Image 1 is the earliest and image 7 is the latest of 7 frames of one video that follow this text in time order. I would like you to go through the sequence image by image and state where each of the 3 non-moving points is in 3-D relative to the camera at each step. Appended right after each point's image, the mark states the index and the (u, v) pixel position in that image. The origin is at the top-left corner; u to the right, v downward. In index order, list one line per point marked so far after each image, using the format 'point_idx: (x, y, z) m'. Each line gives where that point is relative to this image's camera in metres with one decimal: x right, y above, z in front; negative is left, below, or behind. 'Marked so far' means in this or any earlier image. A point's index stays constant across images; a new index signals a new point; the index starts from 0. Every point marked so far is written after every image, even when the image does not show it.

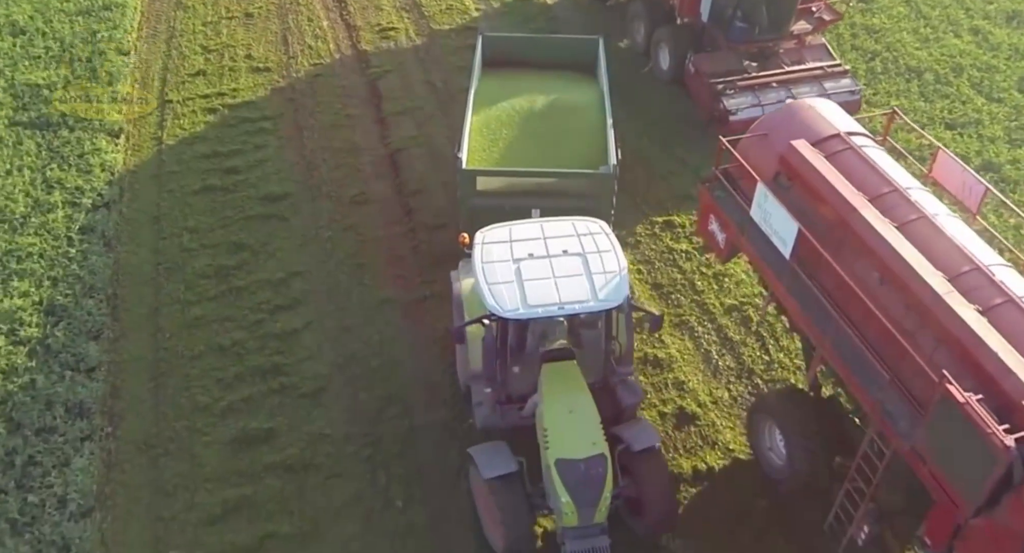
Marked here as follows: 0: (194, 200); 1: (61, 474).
0: (-3.3, +0.8, +8.6) m
1: (-3.5, -1.5, +6.3) m
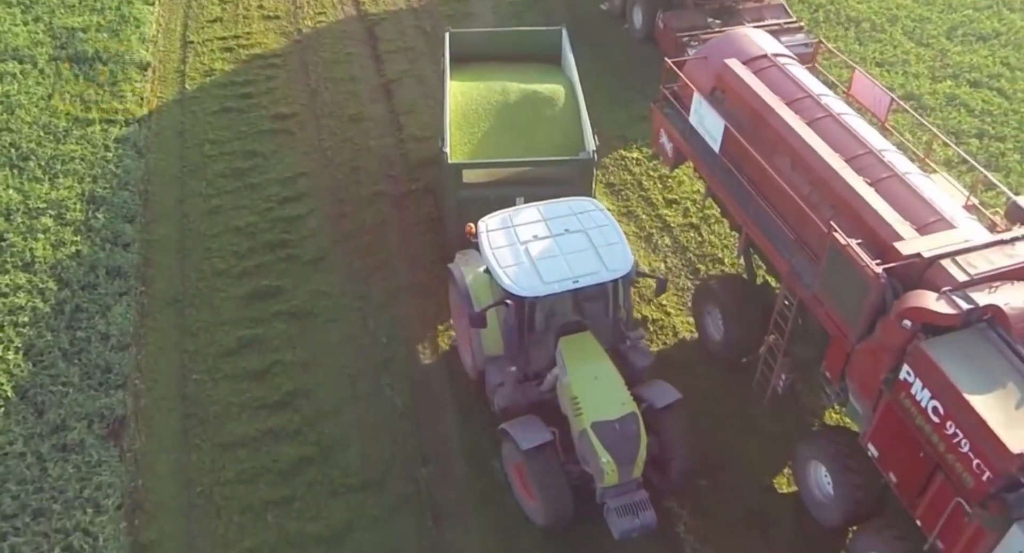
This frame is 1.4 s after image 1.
0: (-3.6, +1.9, +9.9) m
1: (-3.8, -0.4, +7.6) m
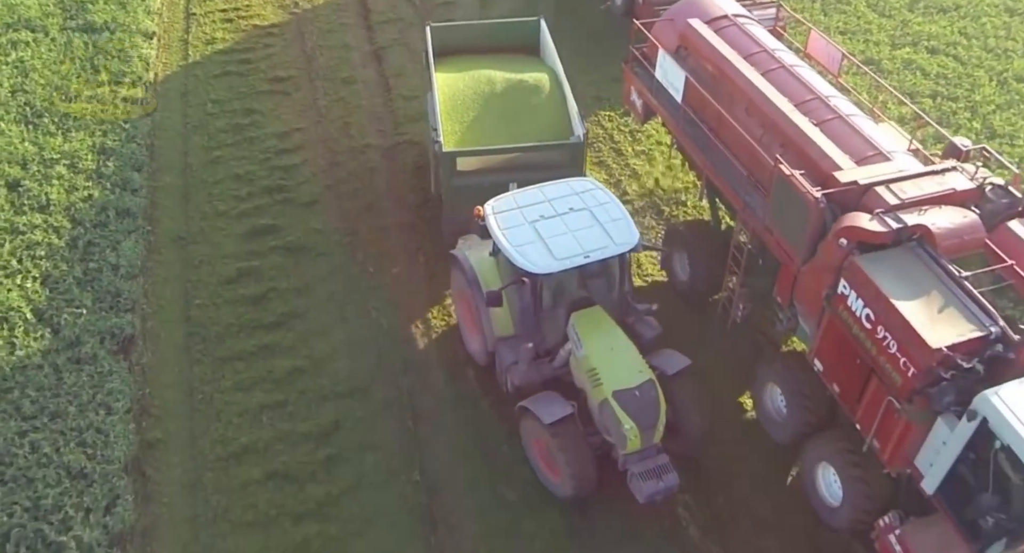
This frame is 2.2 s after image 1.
0: (-3.8, +2.5, +10.5) m
1: (-4.0, +0.2, +8.2) m
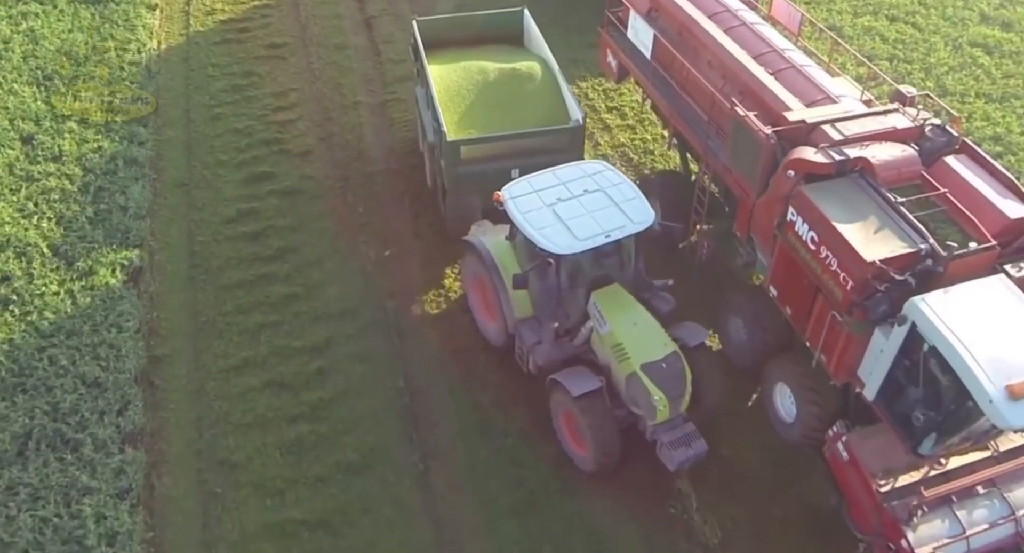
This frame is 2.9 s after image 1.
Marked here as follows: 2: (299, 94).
0: (-4.1, +3.1, +11.2) m
1: (-4.2, +0.9, +8.8) m
2: (-2.7, +2.3, +10.3) m
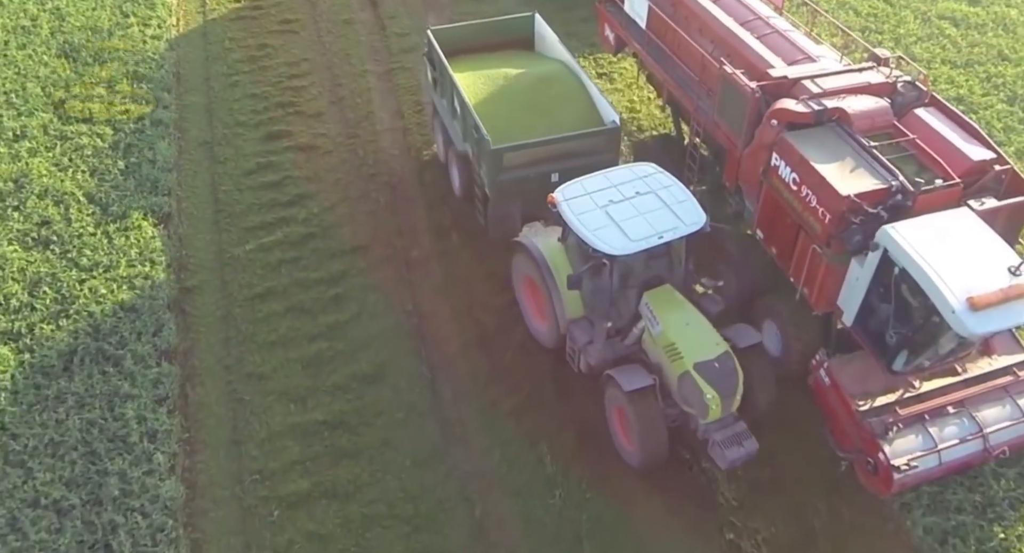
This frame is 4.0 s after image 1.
0: (-4.1, +3.7, +11.9) m
1: (-4.2, +1.5, +9.6) m
2: (-2.7, +2.9, +11.1) m
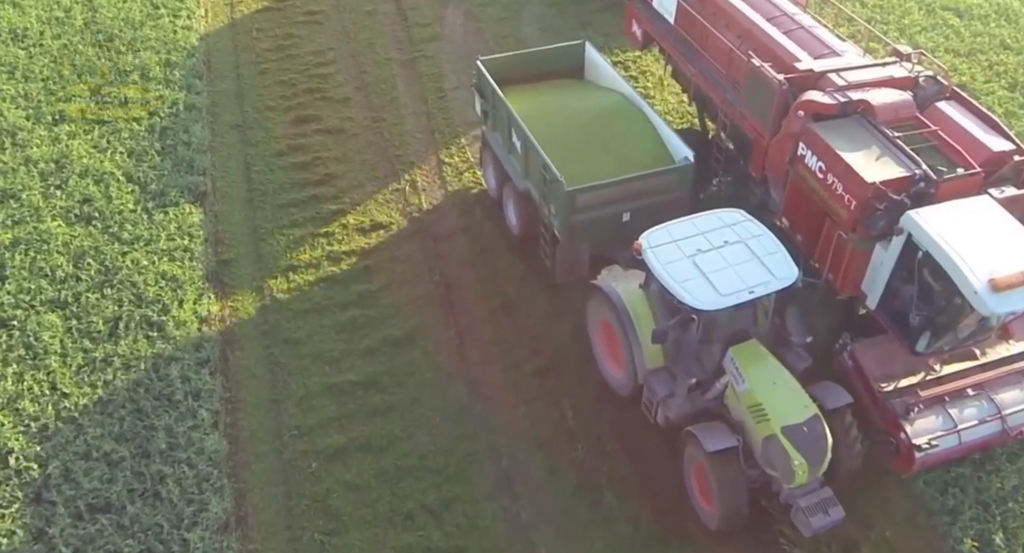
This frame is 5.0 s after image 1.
0: (-3.8, +3.9, +12.4) m
1: (-4.0, +1.7, +10.0) m
2: (-2.5, +3.1, +11.5) m
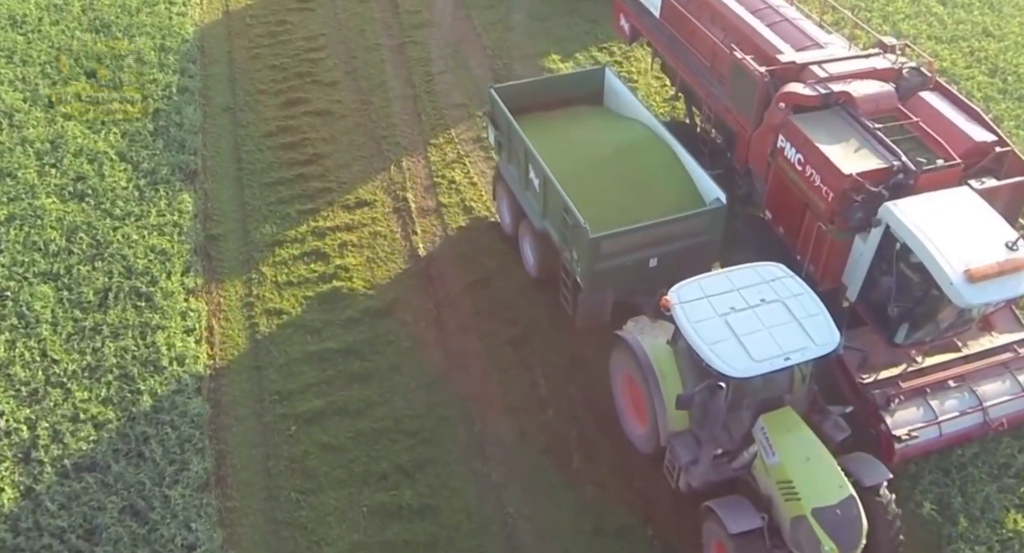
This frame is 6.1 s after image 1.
0: (-4.0, +4.2, +12.6) m
1: (-4.2, +2.0, +10.2) m
2: (-2.6, +3.4, +11.7) m
